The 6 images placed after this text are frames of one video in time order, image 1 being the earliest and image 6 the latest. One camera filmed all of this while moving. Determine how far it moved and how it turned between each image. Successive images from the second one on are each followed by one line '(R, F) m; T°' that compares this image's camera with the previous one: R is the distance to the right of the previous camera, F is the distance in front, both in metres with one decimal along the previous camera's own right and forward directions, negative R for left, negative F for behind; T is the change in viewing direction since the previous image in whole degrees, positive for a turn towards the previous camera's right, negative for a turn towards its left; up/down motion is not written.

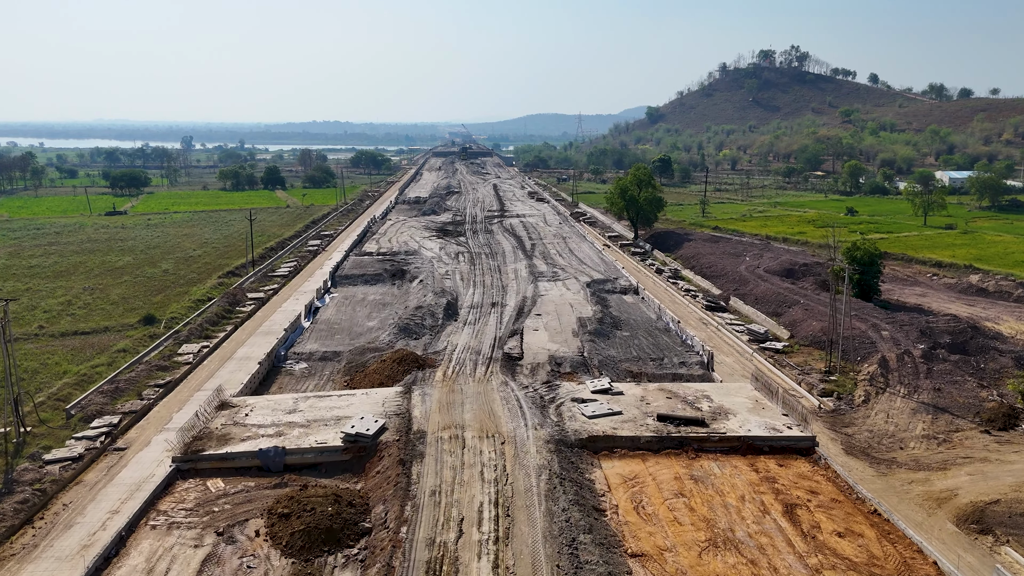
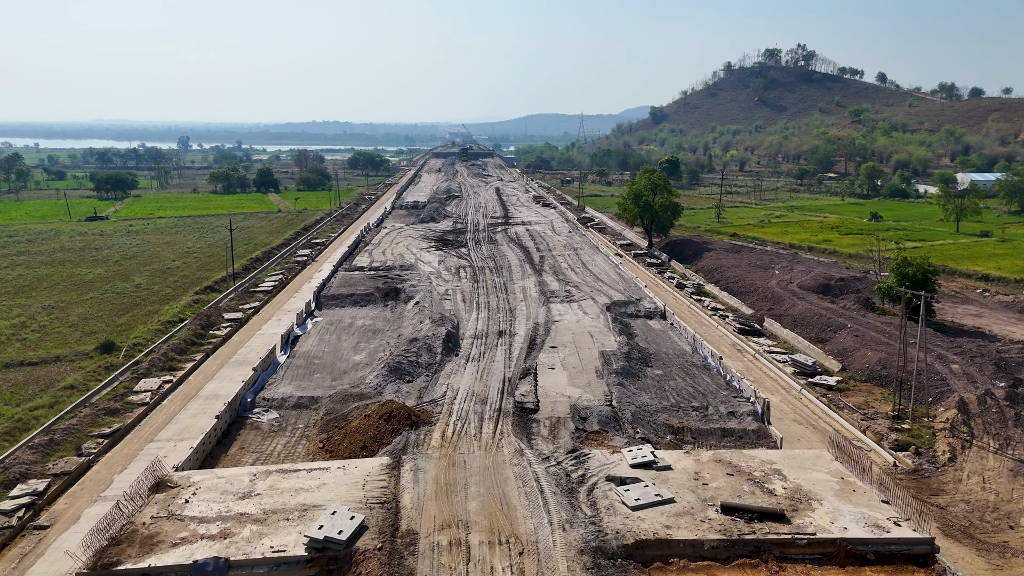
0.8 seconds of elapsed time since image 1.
(-0.3, +3.2) m; 0°
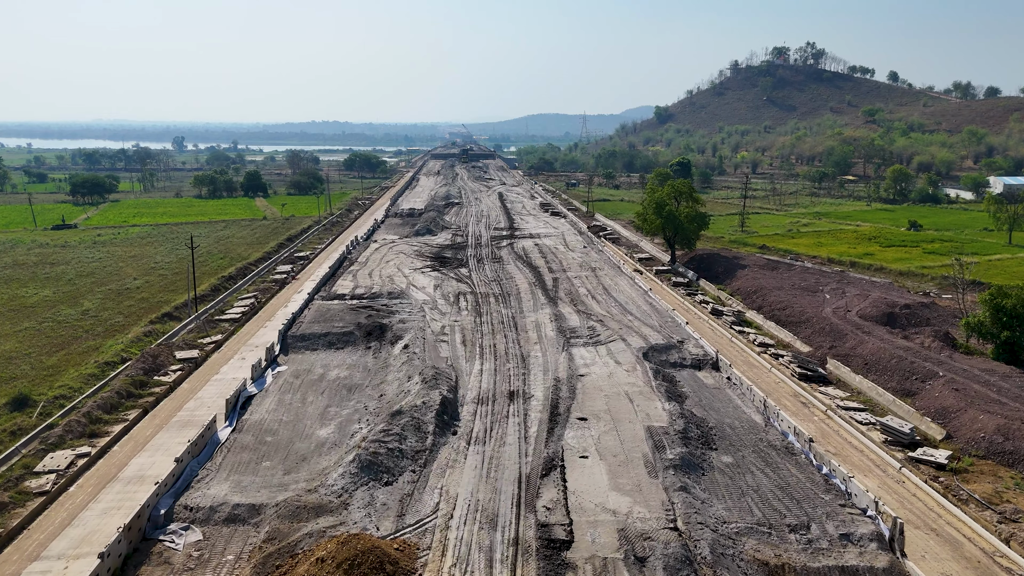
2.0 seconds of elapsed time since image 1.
(-0.3, +4.6) m; 0°
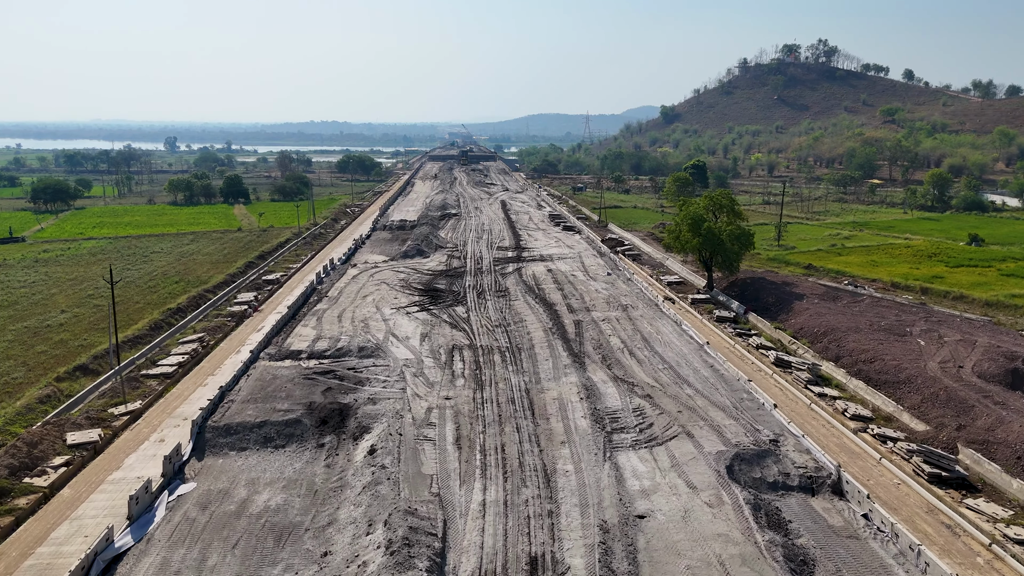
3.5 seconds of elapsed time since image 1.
(-0.3, +6.0) m; 0°
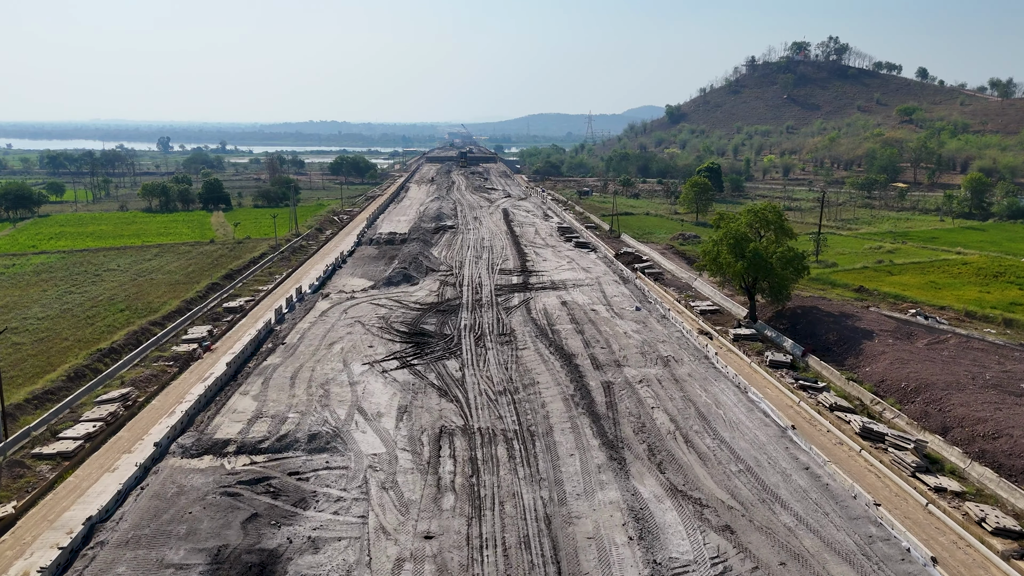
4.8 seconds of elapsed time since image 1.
(-0.2, +5.1) m; 0°
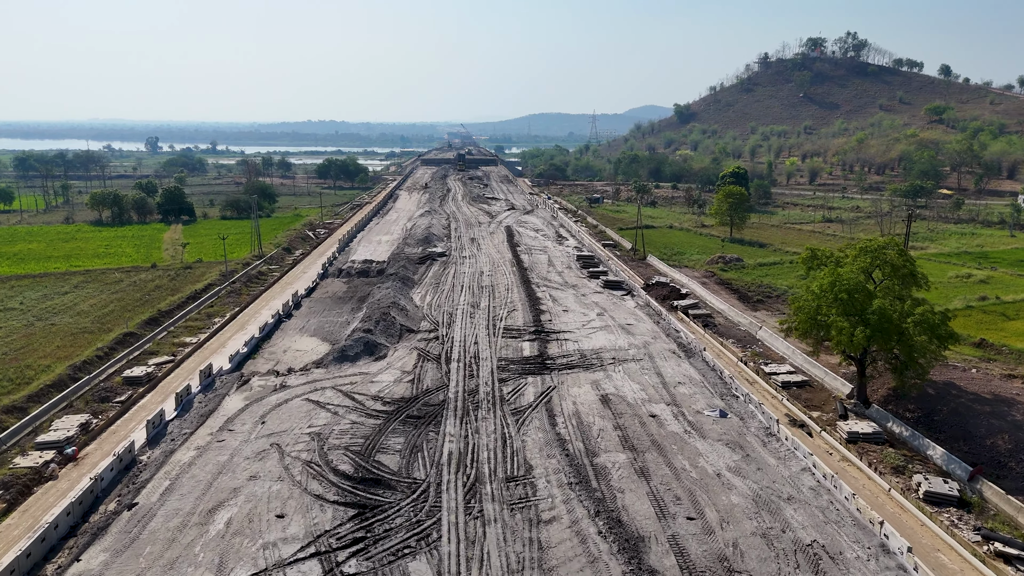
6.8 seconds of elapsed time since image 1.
(-0.3, +7.9) m; 0°
